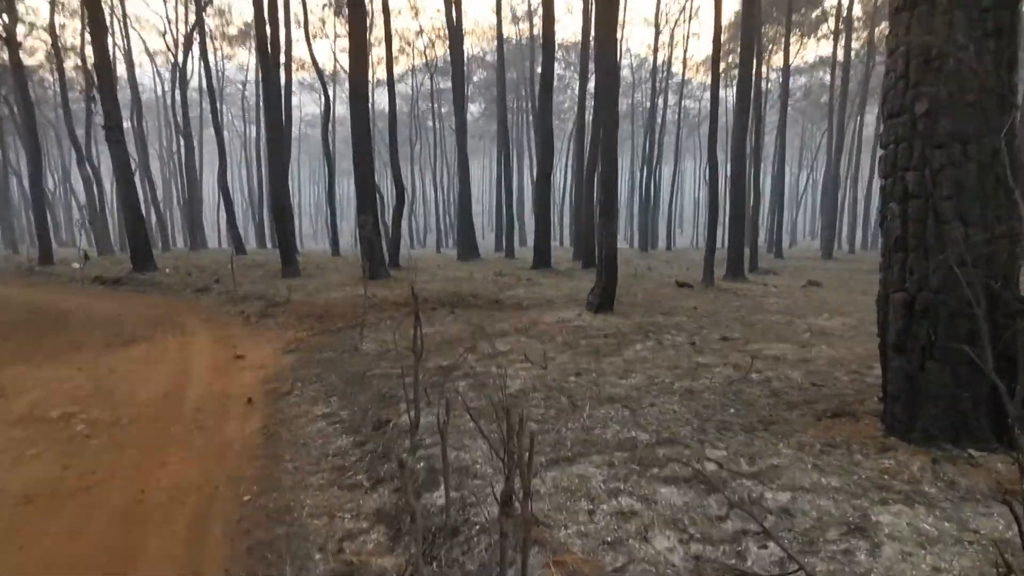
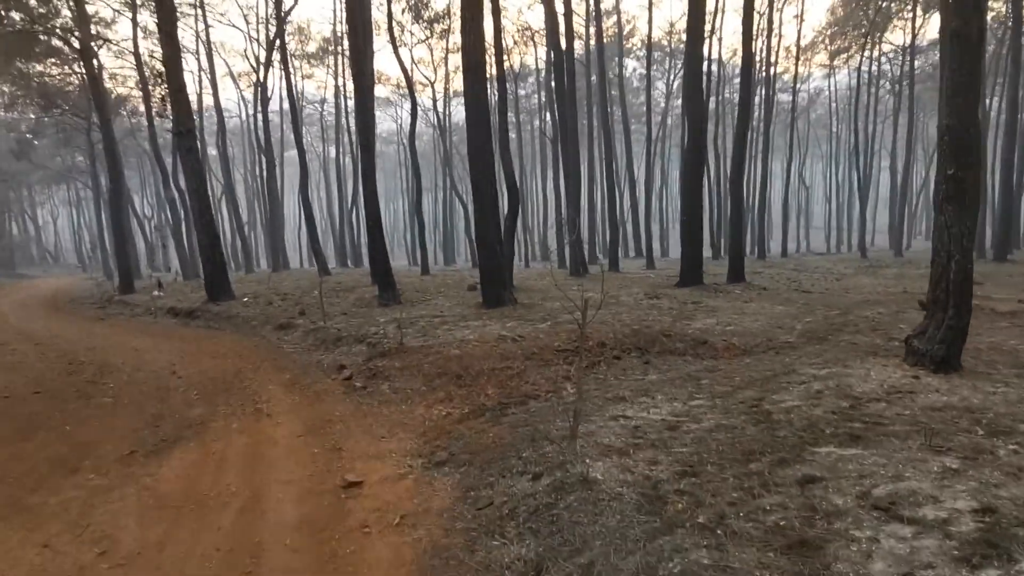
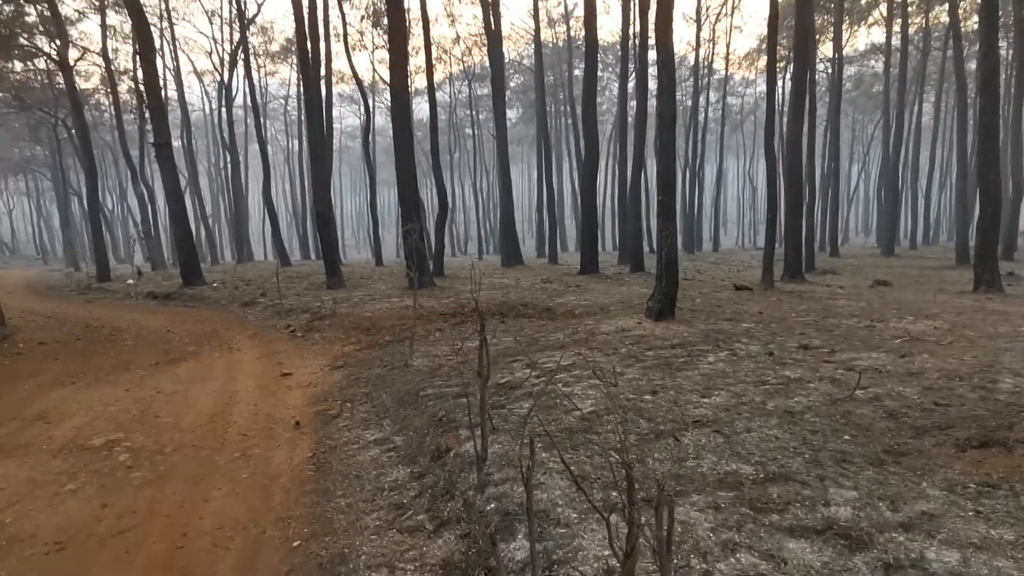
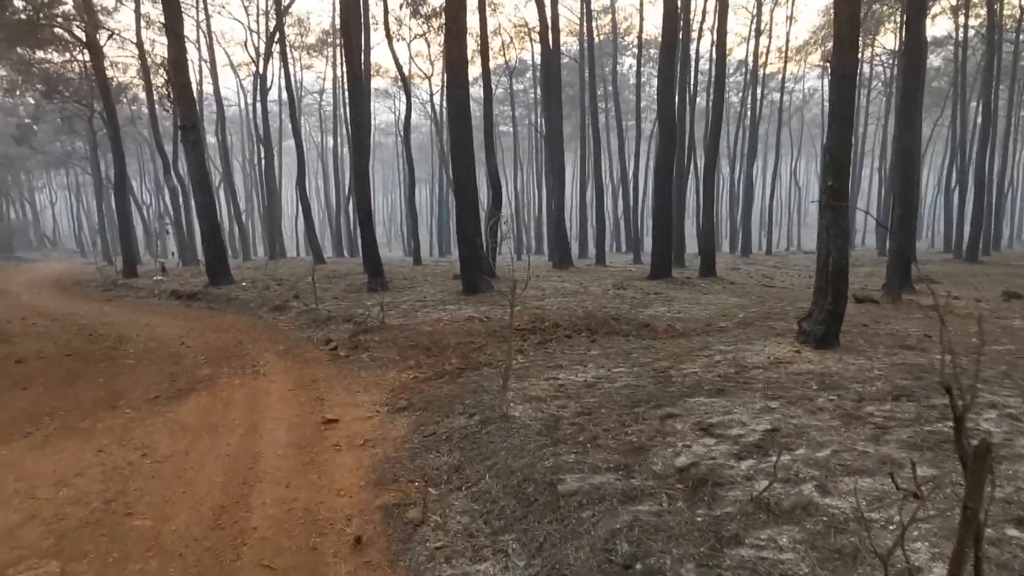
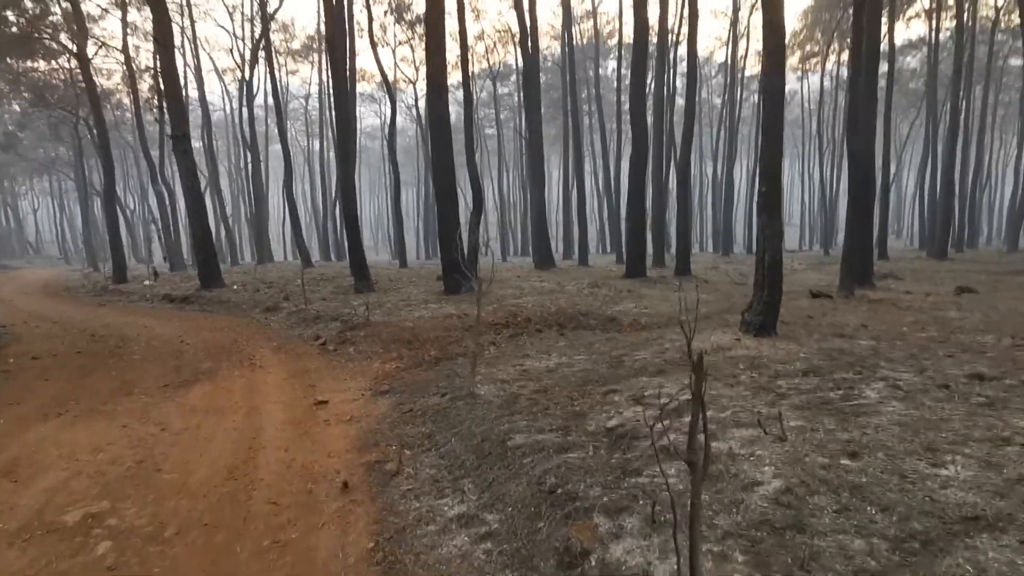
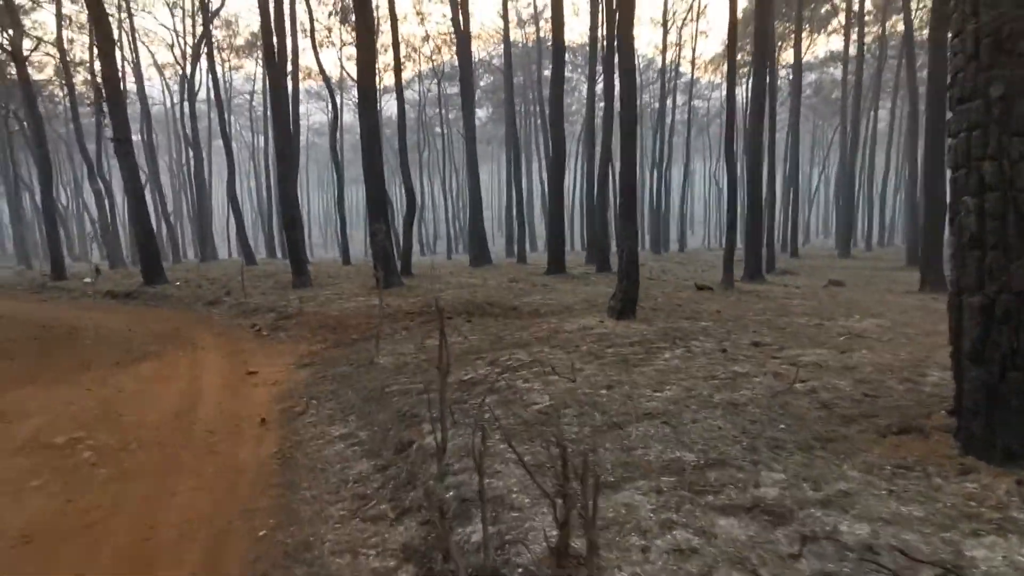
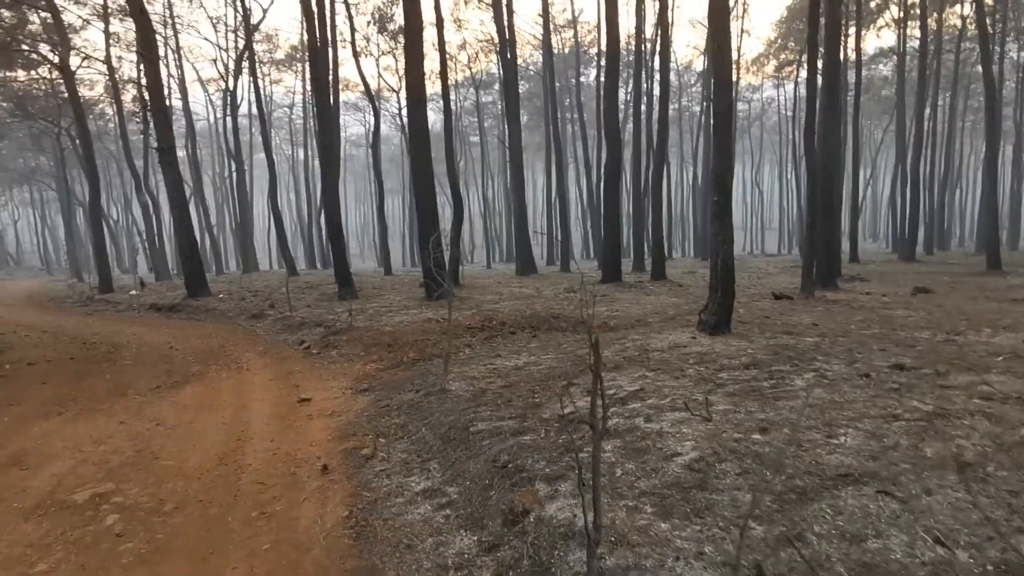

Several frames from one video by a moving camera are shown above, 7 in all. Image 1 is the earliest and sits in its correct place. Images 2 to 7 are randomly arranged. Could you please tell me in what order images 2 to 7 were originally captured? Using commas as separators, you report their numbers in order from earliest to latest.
6, 3, 7, 5, 4, 2
